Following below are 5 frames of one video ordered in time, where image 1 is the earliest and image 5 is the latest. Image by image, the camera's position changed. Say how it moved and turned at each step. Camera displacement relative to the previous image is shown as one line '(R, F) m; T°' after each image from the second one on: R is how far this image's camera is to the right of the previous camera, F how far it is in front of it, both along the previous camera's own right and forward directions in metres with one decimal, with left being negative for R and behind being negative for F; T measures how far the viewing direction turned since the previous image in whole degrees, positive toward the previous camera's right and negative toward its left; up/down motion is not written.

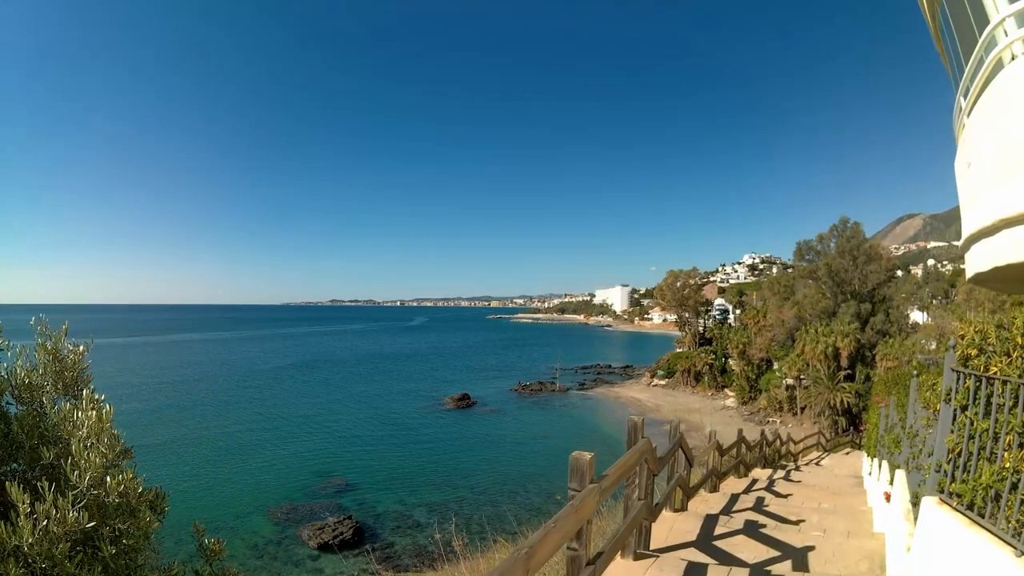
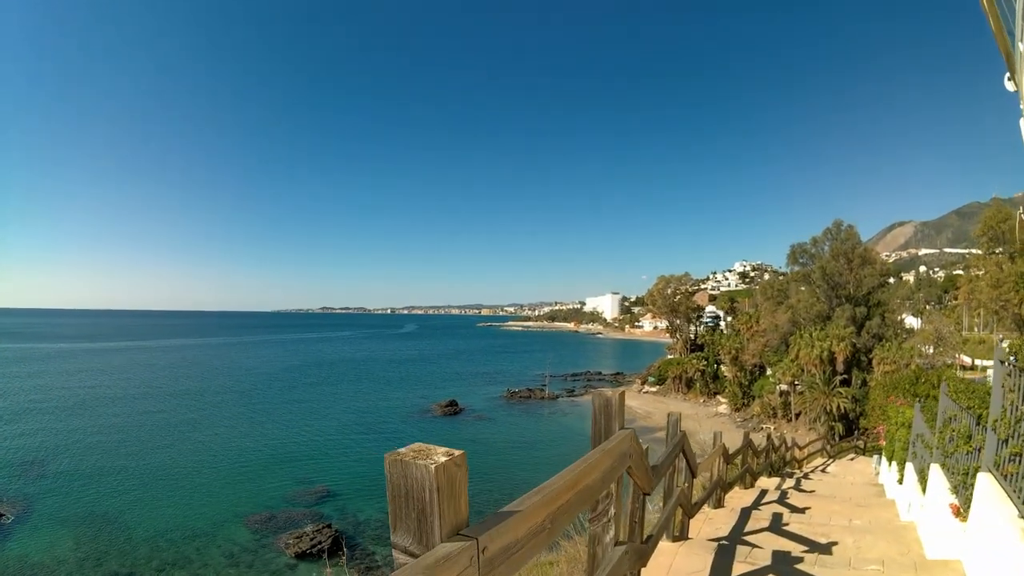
(+0.2, +0.9) m; +1°
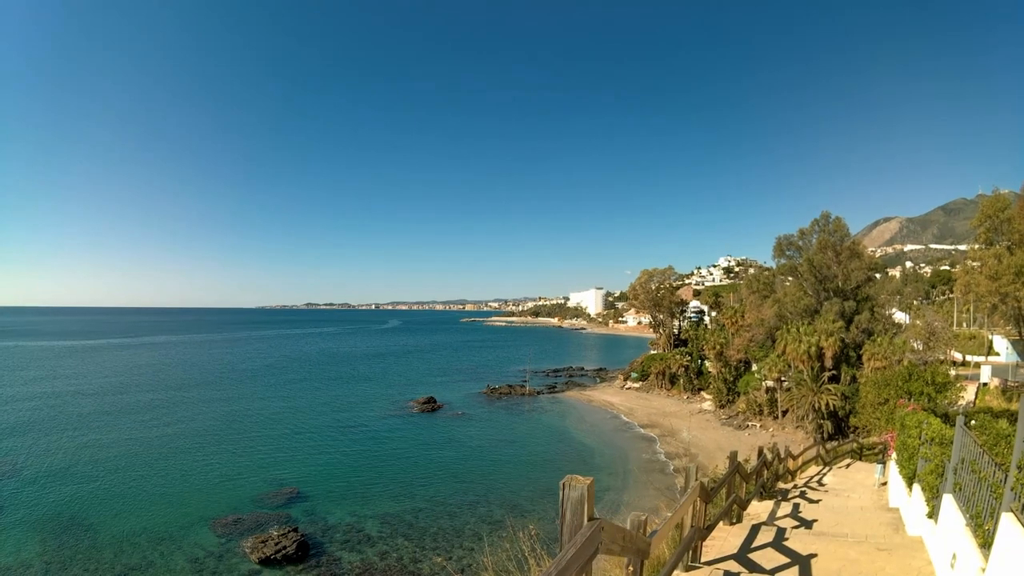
(+0.5, +1.2) m; +1°
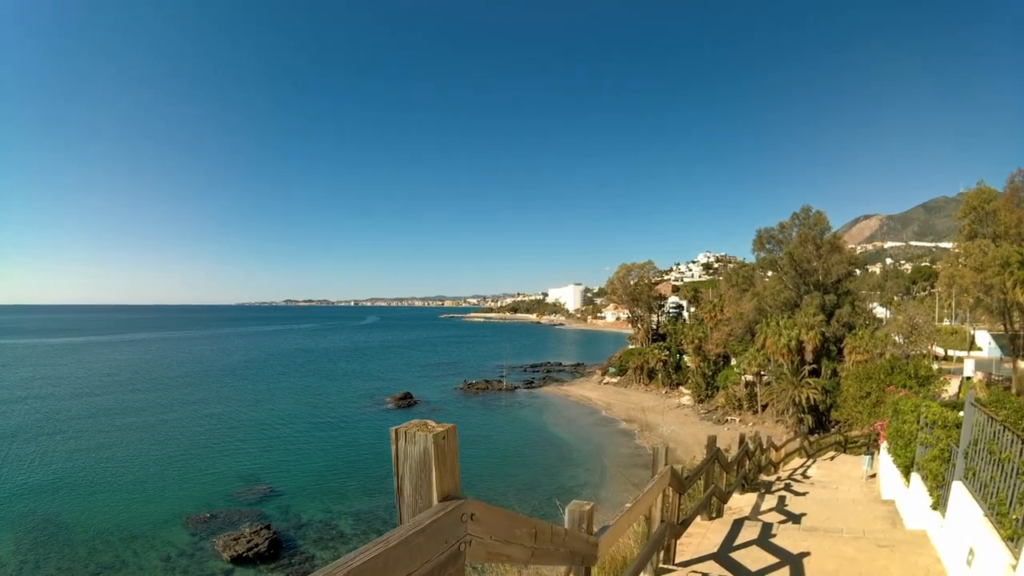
(+0.2, +0.5) m; +2°
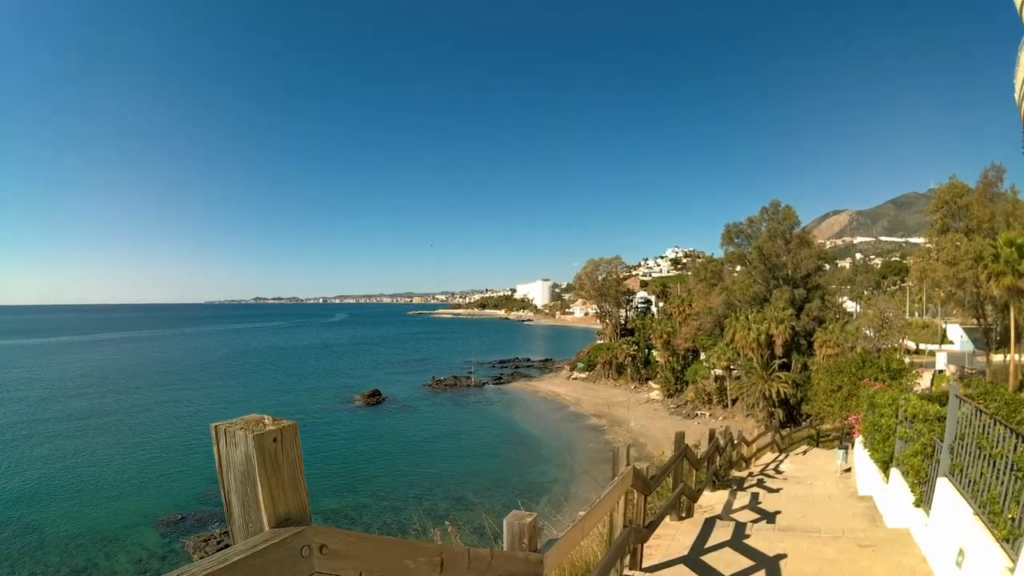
(+0.2, +0.3) m; +2°
